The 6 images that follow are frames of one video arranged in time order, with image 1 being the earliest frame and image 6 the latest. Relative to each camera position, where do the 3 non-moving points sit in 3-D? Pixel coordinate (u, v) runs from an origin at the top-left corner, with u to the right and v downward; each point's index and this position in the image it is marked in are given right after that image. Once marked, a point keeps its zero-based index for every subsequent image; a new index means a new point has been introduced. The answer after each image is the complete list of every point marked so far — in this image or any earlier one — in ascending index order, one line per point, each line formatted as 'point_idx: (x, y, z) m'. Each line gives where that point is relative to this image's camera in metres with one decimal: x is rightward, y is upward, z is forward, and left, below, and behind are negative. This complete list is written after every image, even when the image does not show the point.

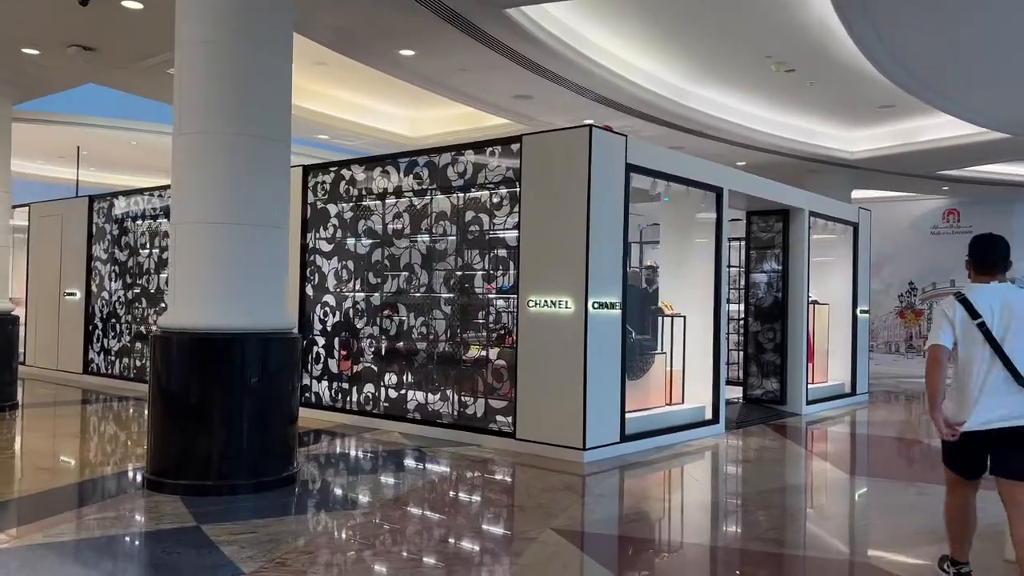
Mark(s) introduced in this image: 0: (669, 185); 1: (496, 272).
0: (+1.5, +1.0, +7.6) m
1: (-0.2, +0.1, +7.0) m
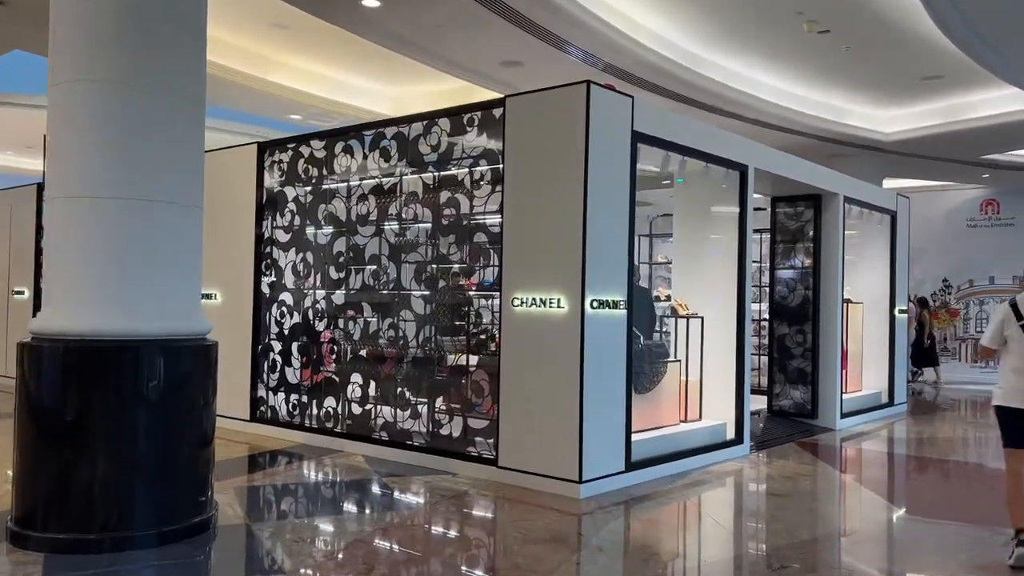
0: (+1.4, +1.0, +6.4) m
1: (-0.3, +0.2, +5.8) m
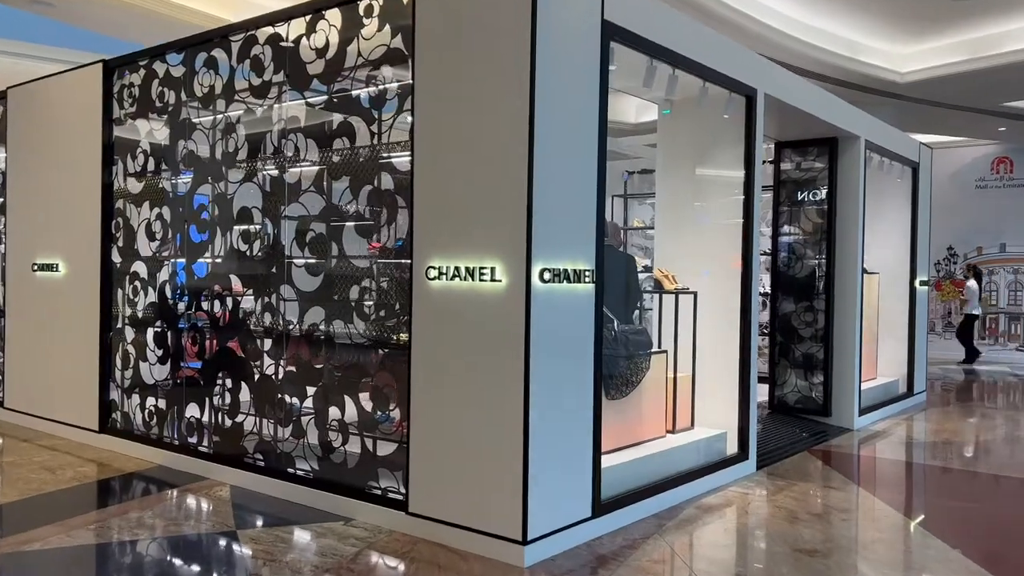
0: (+0.9, +1.2, +4.7) m
1: (-0.7, +0.3, +4.0) m
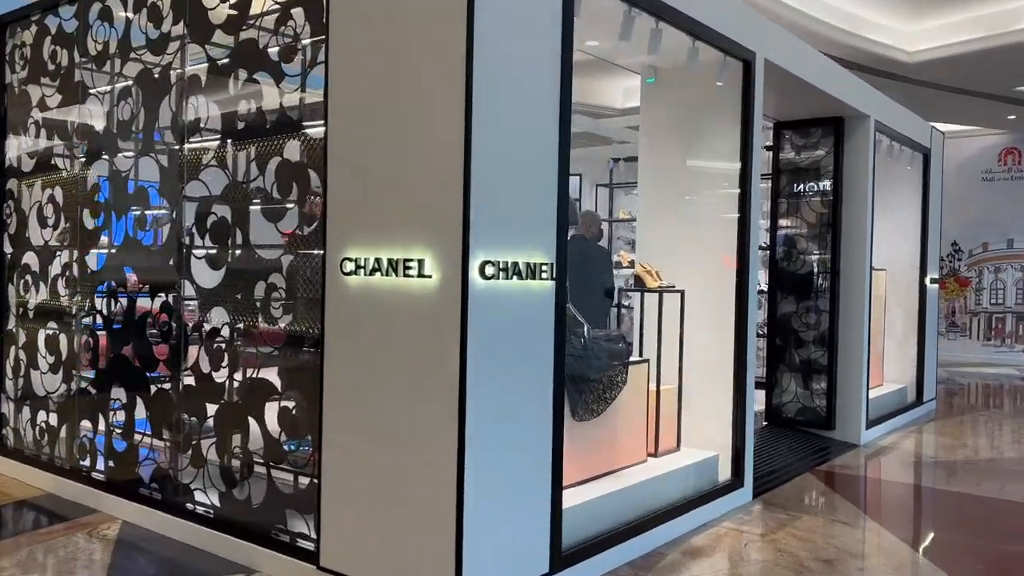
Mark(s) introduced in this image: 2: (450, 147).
0: (+0.7, +1.2, +3.9) m
1: (-0.9, +0.4, +3.2) m
2: (-0.2, +0.5, +2.7) m
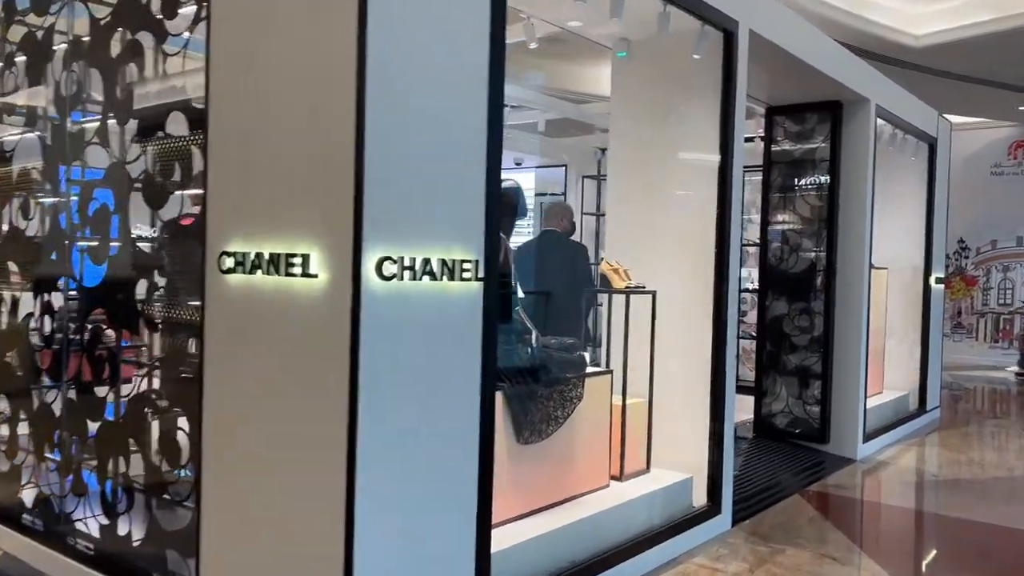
0: (+0.5, +1.2, +3.4) m
1: (-1.2, +0.4, +2.7) m
2: (-0.5, +0.5, +2.2) m
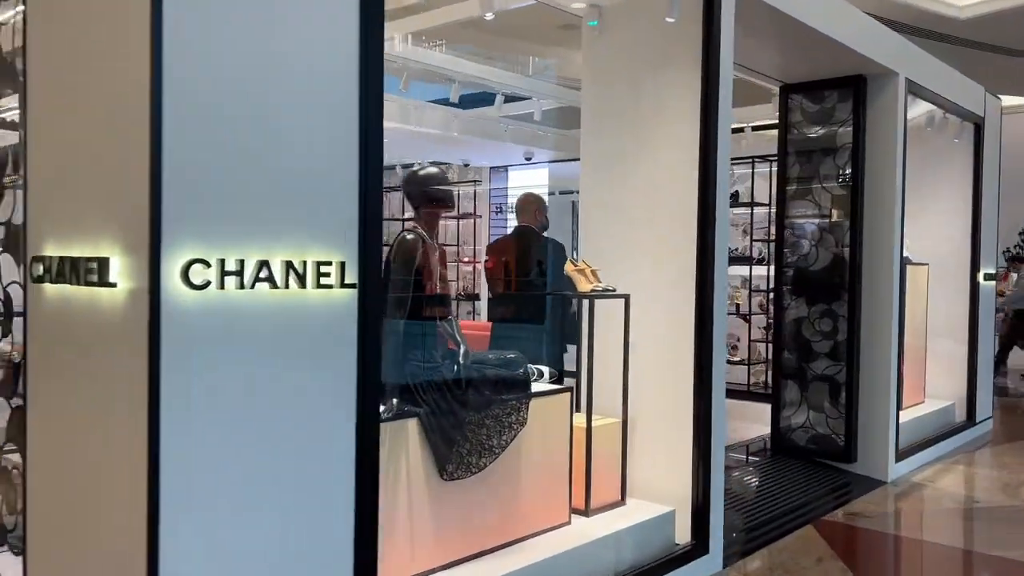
0: (+0.2, +1.2, +2.9) m
1: (-1.4, +0.3, +2.3) m
2: (-0.8, +0.4, +1.7) m
